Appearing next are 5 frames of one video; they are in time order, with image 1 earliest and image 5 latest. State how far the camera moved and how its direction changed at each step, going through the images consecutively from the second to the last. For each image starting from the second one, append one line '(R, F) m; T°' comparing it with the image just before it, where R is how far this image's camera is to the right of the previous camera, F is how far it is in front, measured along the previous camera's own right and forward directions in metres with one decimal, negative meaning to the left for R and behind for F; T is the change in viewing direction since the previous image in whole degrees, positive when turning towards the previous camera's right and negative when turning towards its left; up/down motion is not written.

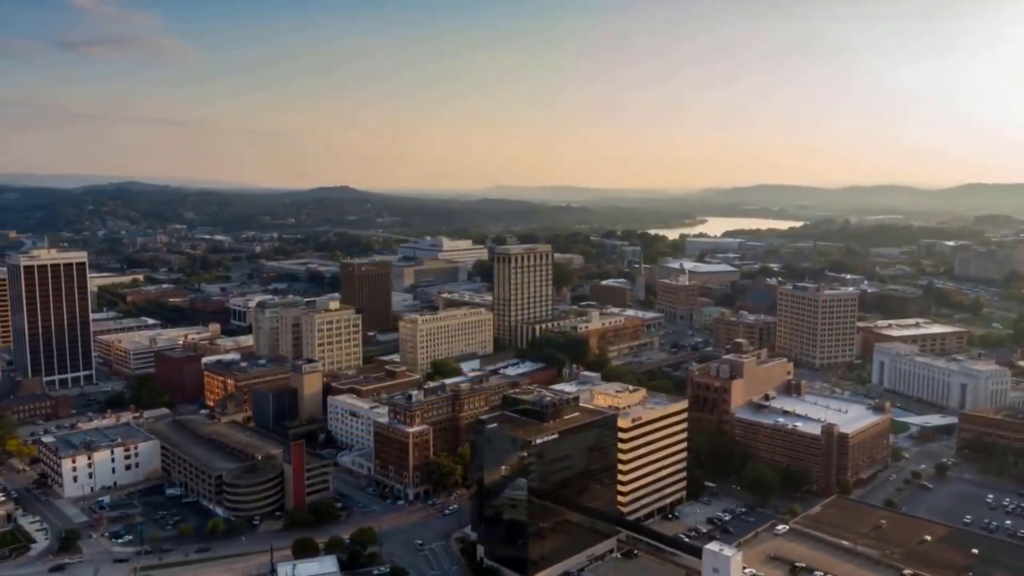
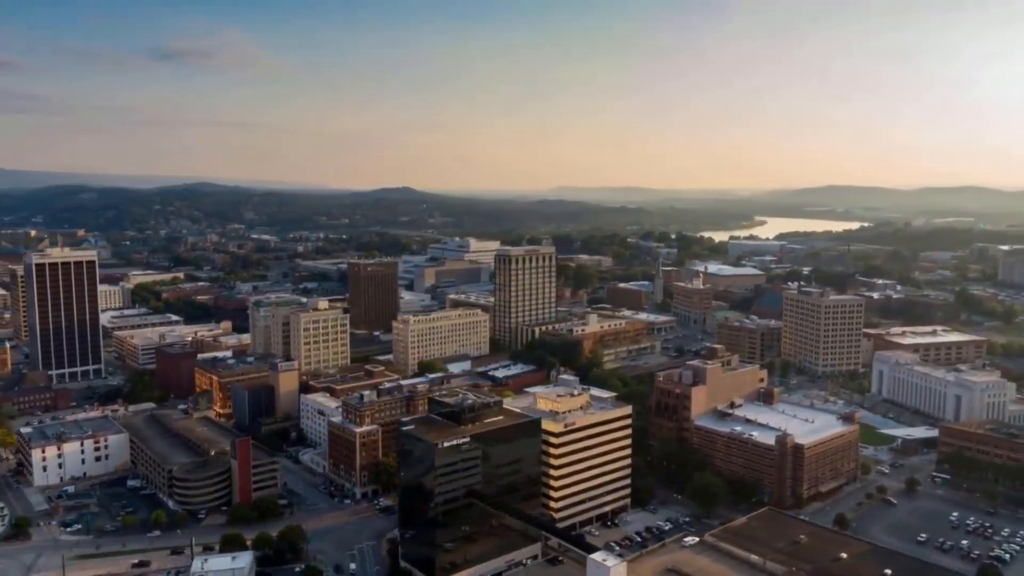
(+4.5, +0.3) m; -5°
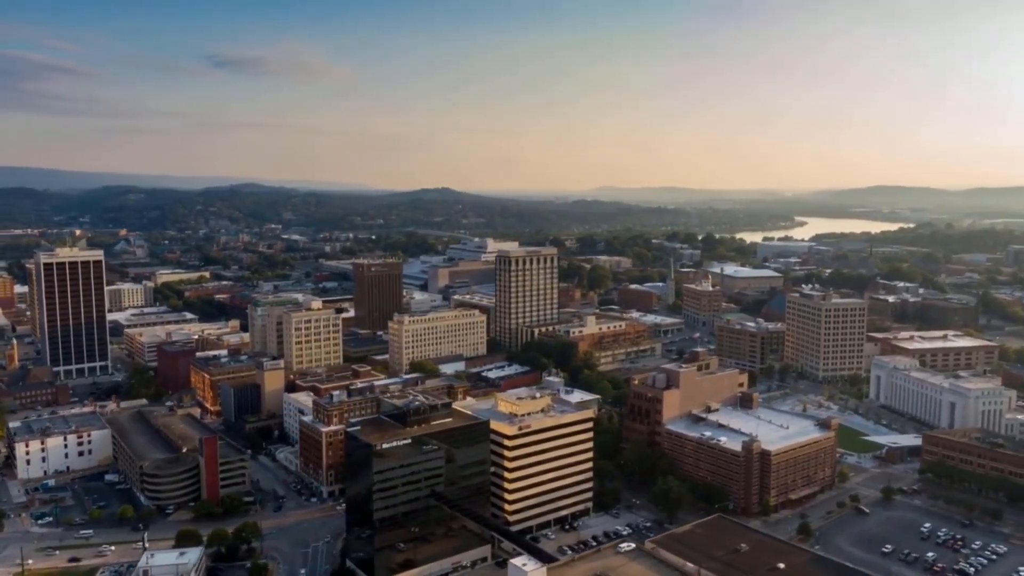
(+2.9, +0.2) m; -3°
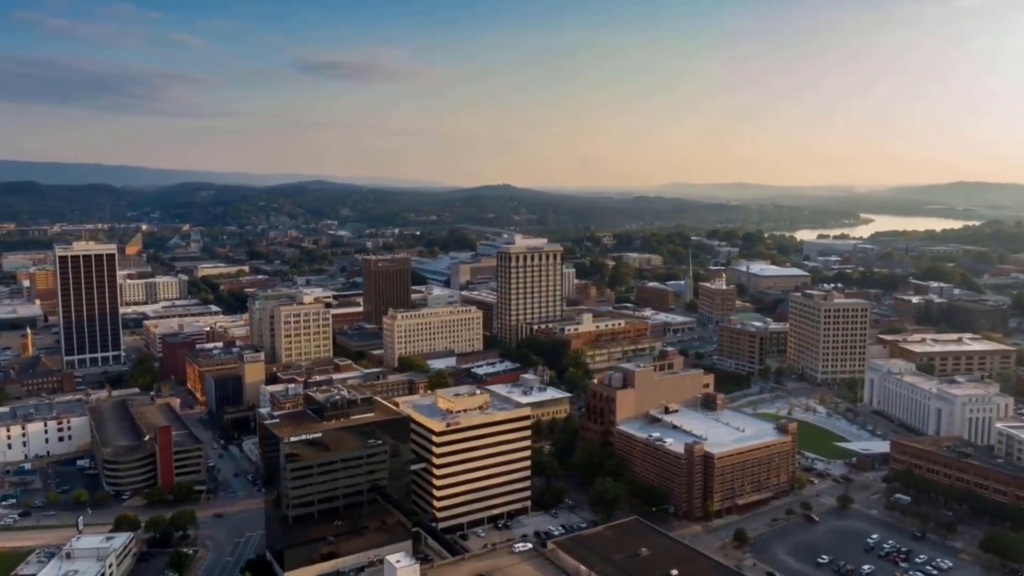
(+4.6, +0.4) m; -5°
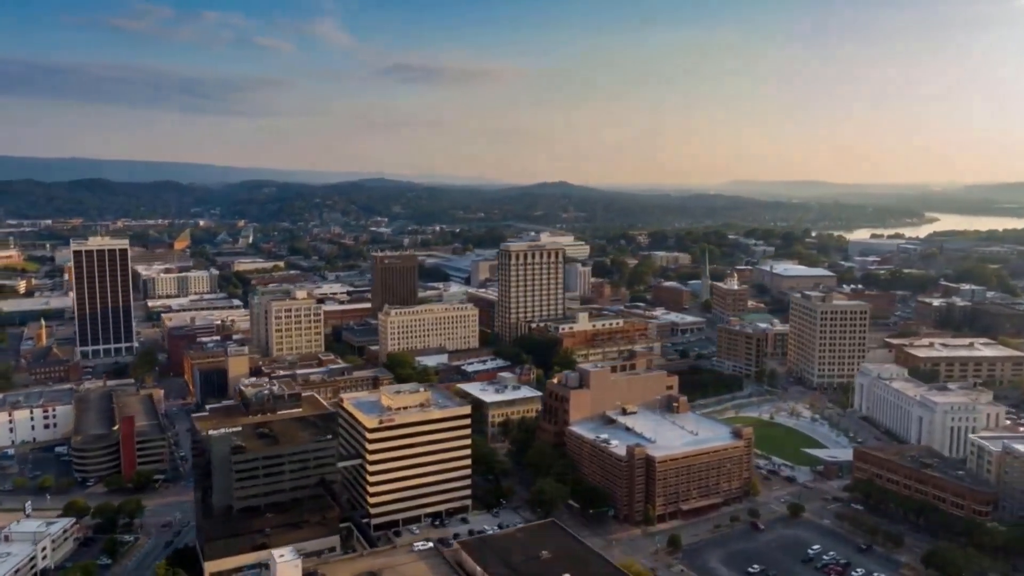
(+4.2, +0.4) m; -5°
